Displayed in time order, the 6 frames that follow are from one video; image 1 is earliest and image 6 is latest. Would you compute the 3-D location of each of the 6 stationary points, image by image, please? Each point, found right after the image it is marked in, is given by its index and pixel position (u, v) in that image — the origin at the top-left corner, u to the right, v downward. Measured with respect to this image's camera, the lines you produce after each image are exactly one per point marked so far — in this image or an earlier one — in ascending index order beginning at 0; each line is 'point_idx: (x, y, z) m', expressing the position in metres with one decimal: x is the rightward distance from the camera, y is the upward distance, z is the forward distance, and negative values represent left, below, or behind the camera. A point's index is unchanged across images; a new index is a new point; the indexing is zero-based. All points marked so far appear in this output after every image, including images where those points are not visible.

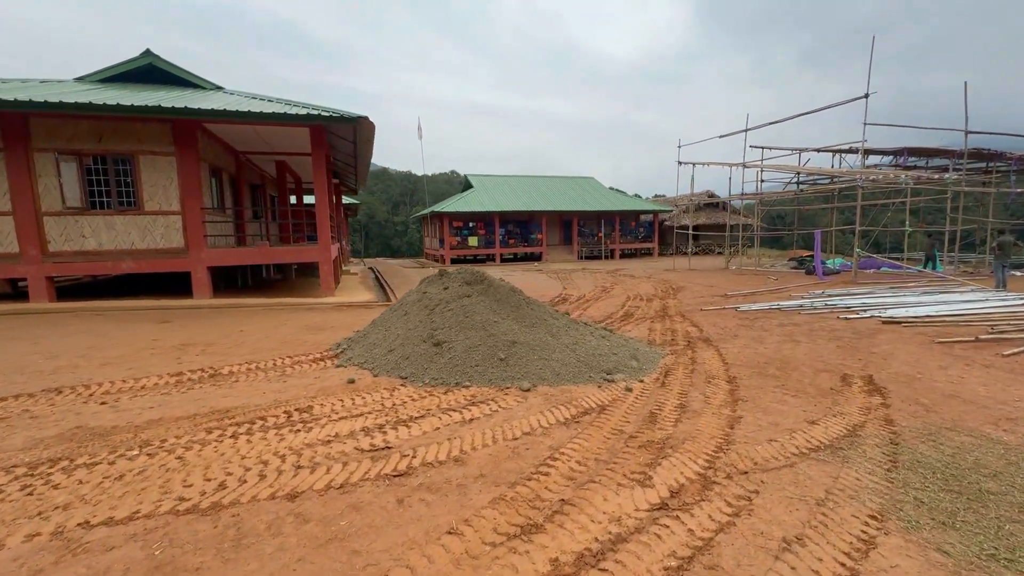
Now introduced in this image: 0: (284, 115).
0: (-4.9, +3.7, +10.0) m
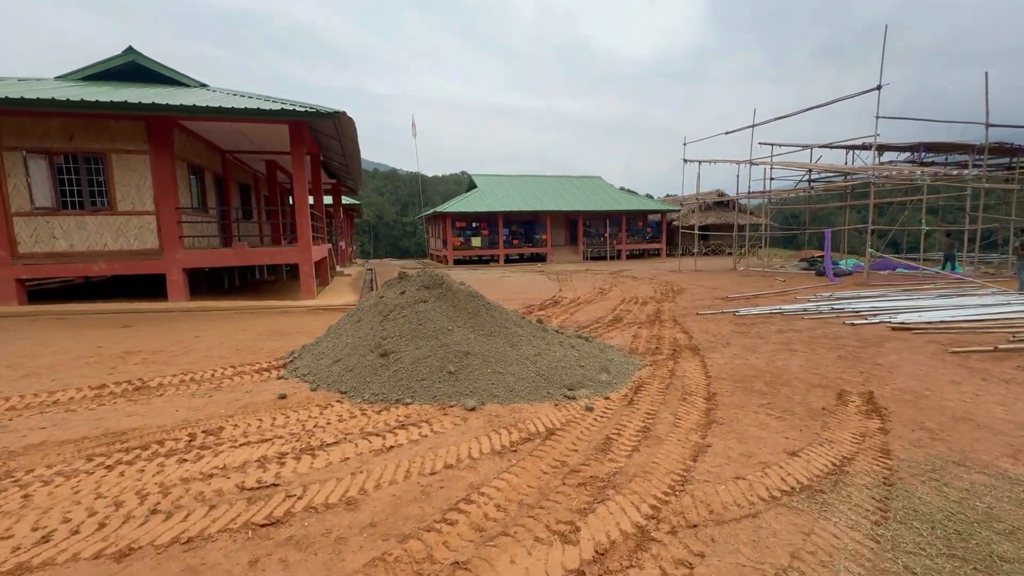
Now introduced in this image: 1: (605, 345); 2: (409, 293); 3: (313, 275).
0: (-5.2, +3.6, +9.6) m
1: (+1.2, -0.7, +6.0) m
2: (-1.2, -0.1, +5.3) m
3: (-4.5, +0.3, +10.6) m
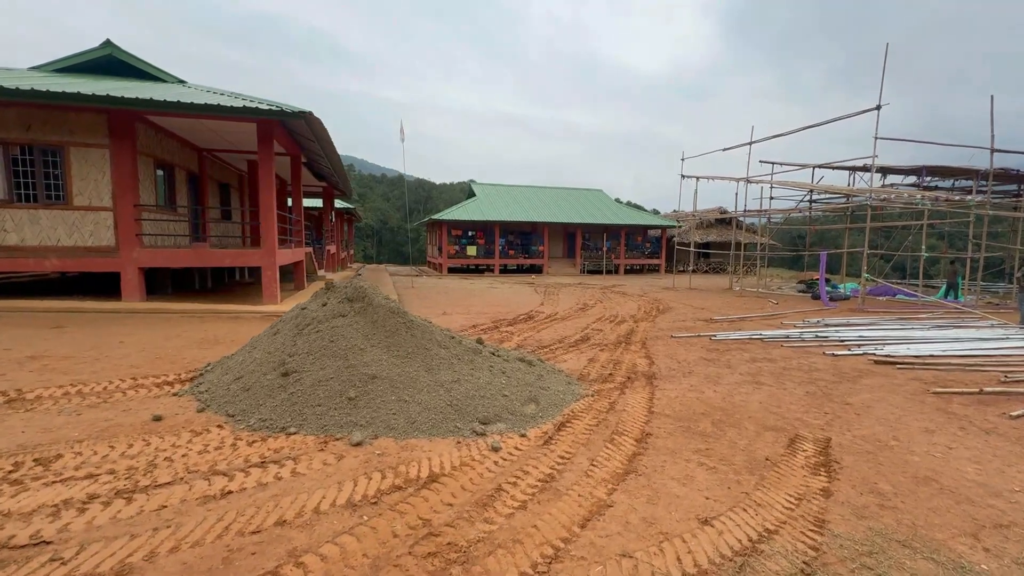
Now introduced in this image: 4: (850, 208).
0: (-5.7, +3.6, +9.3) m
1: (+0.4, -1.0, +5.5) m
2: (-1.9, -0.2, +4.8) m
3: (-5.1, +0.2, +10.2) m
4: (+13.3, +3.1, +18.4) m
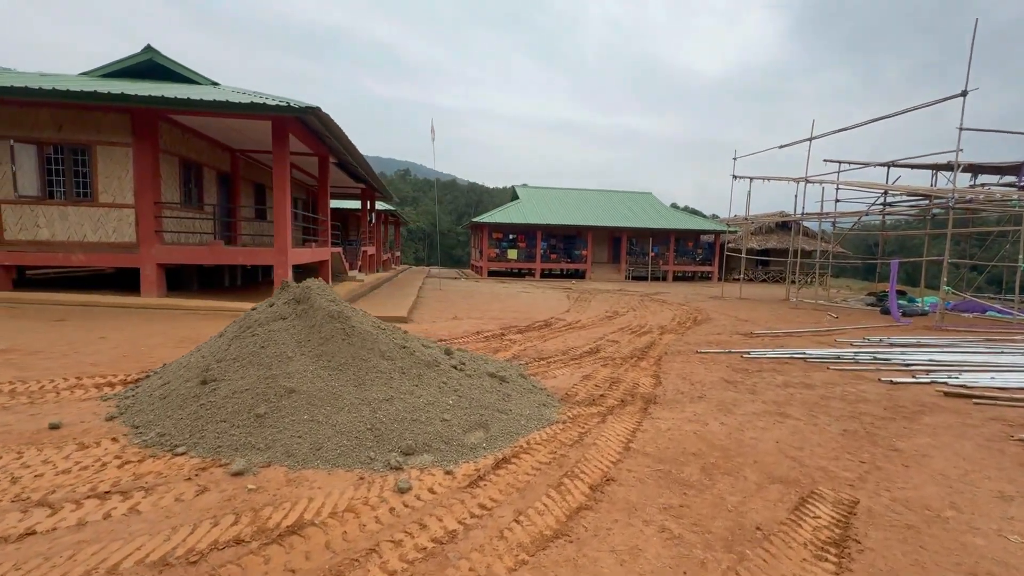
0: (-5.4, +3.6, +9.3) m
1: (+0.2, -1.0, +4.7) m
2: (-2.2, -0.2, +4.4) m
3: (-4.8, +0.2, +10.1) m
4: (+14.4, +2.6, +16.2) m
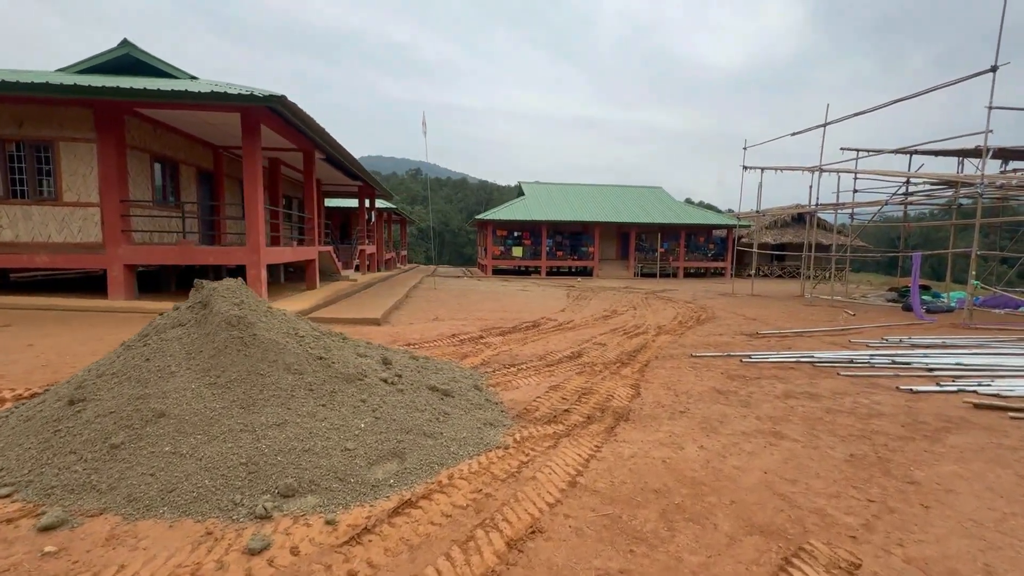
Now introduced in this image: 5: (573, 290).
0: (-5.8, +3.6, +8.8) m
1: (-0.3, -1.0, +4.1) m
2: (-2.7, -0.2, +3.8) m
3: (-5.1, +0.2, +9.6) m
4: (+14.3, +2.8, +15.1) m
5: (+2.5, -0.1, +18.9) m
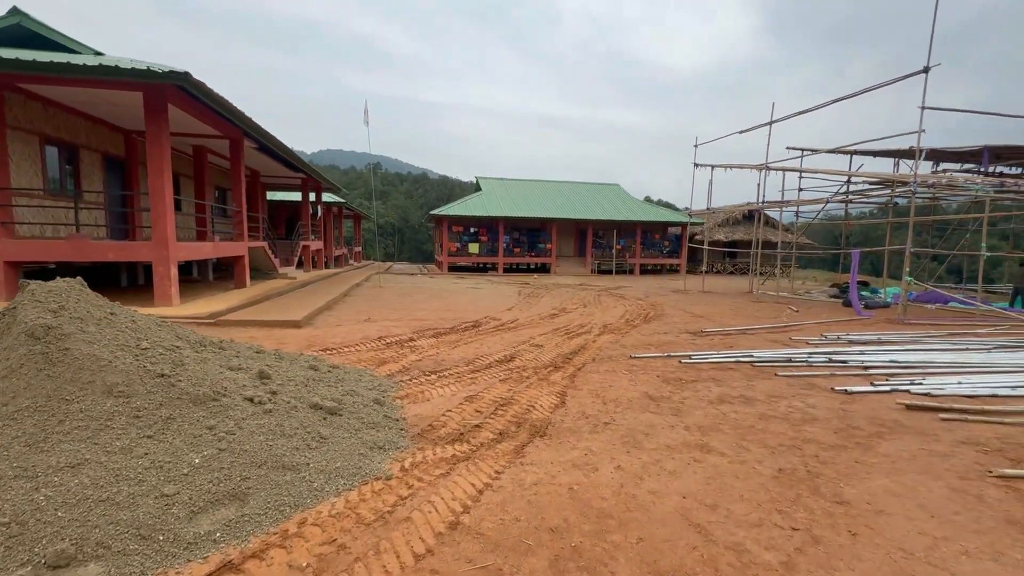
0: (-6.9, +3.6, +7.8) m
1: (-1.1, -1.0, +3.6) m
2: (-3.4, -0.2, +3.1) m
3: (-6.3, +0.2, +8.7) m
4: (+12.6, +2.9, +15.6) m
5: (+0.6, 0.0, +18.6) m
